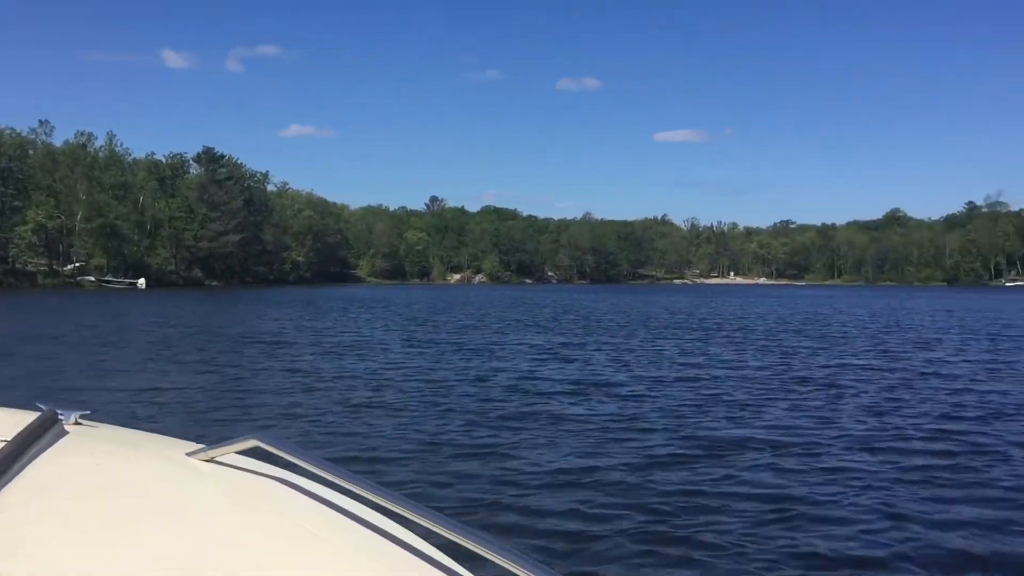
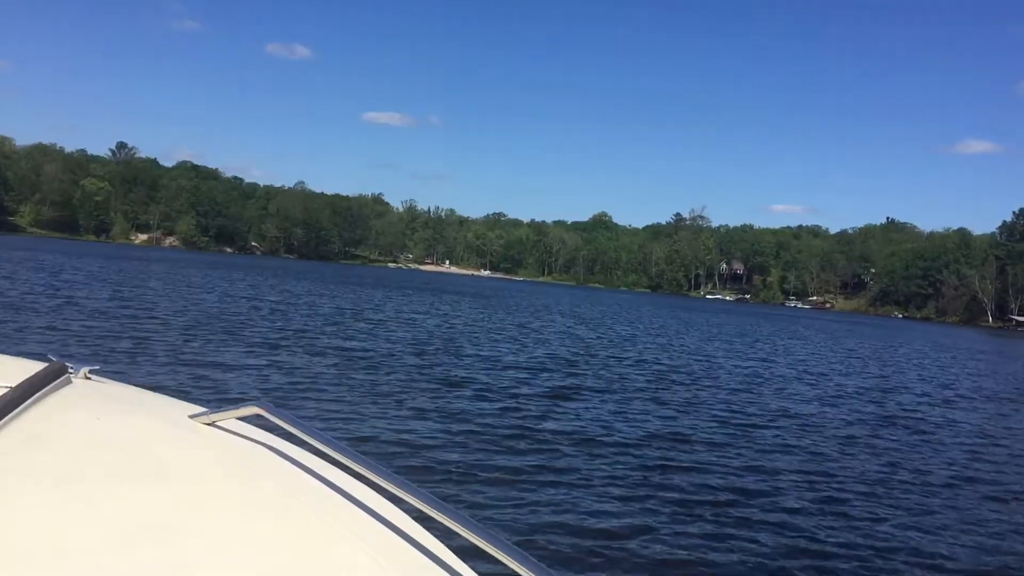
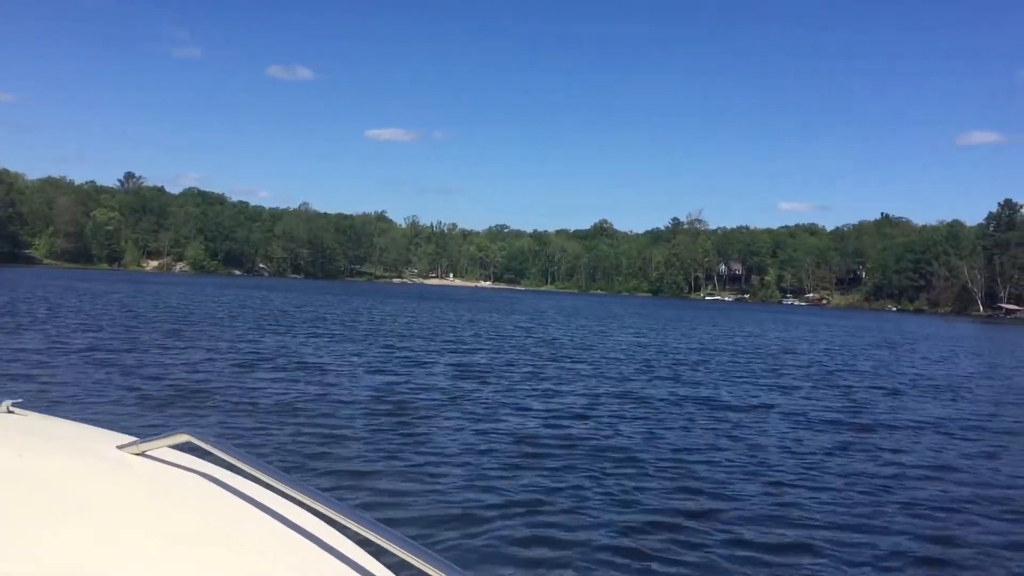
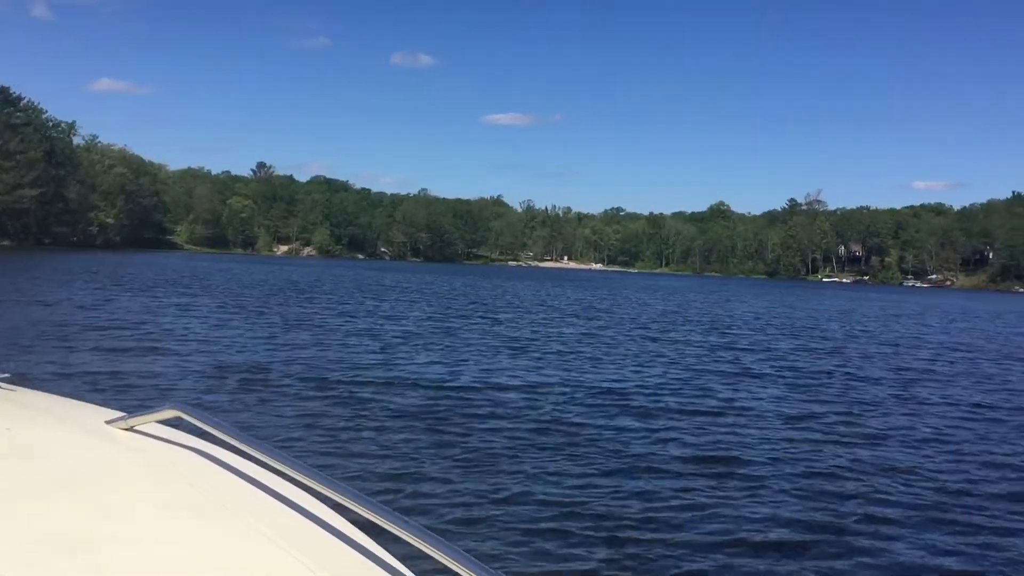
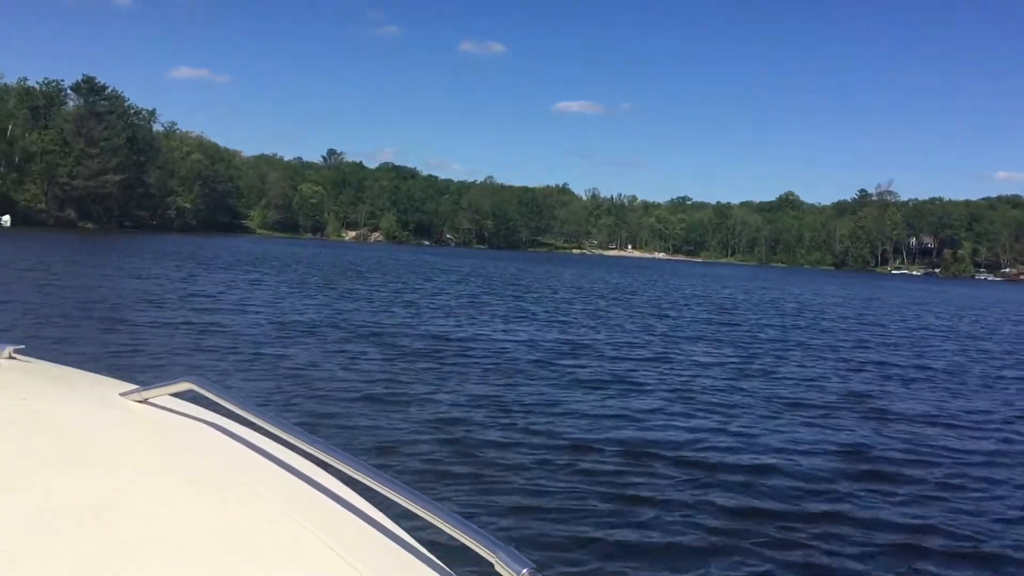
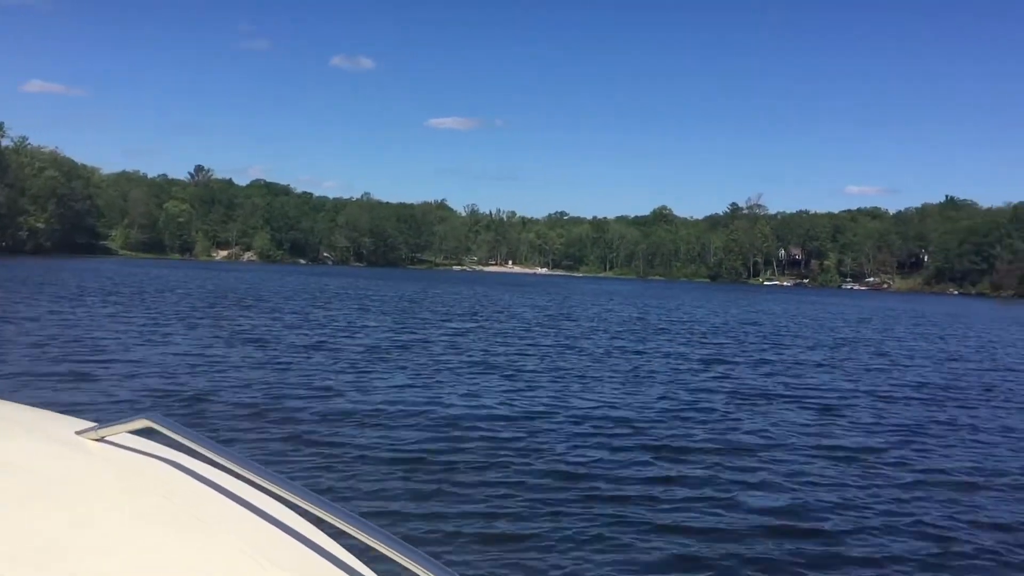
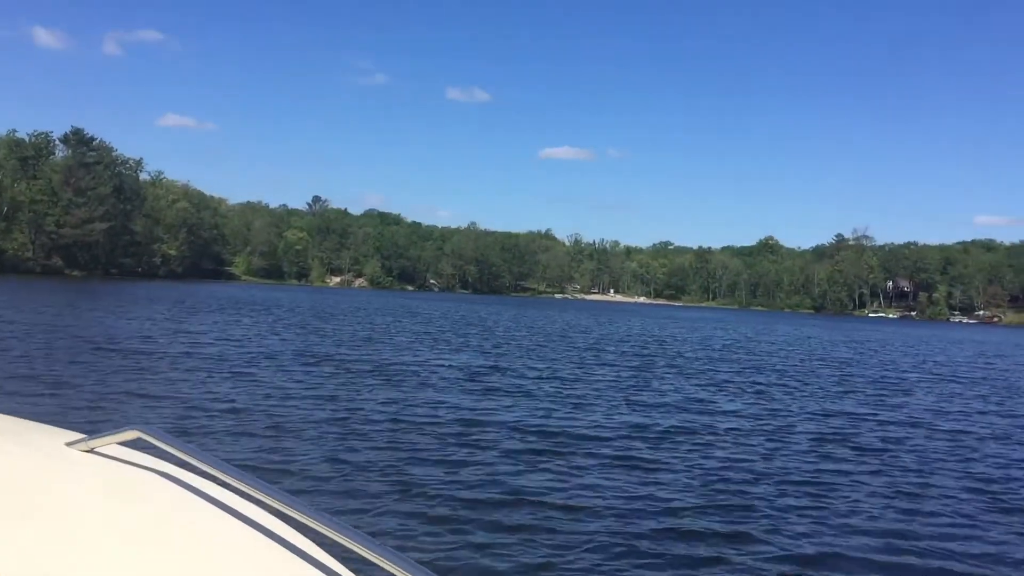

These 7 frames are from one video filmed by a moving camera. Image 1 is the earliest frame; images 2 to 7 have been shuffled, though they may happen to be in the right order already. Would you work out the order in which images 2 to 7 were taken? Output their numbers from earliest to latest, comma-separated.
7, 5, 4, 6, 3, 2
